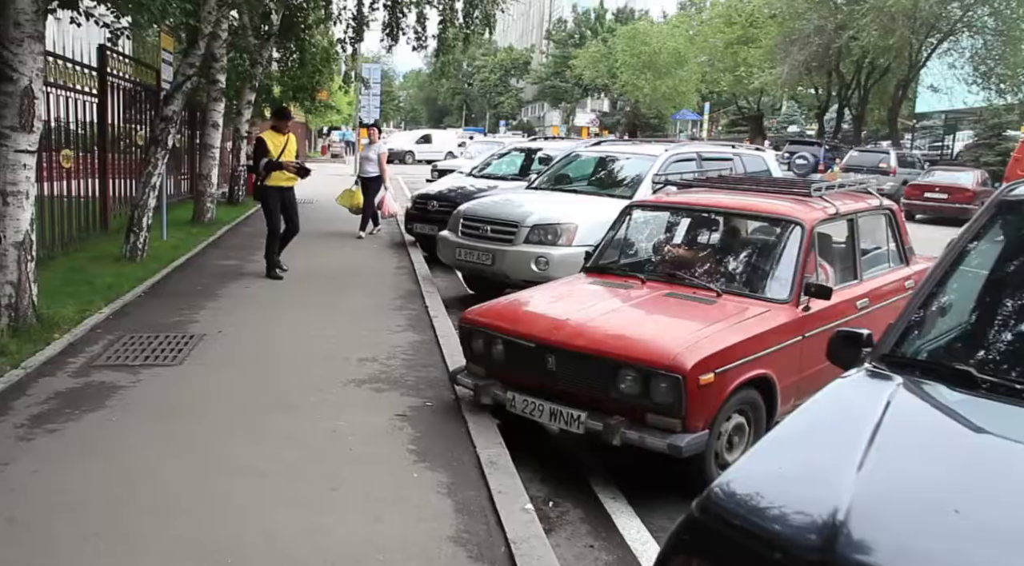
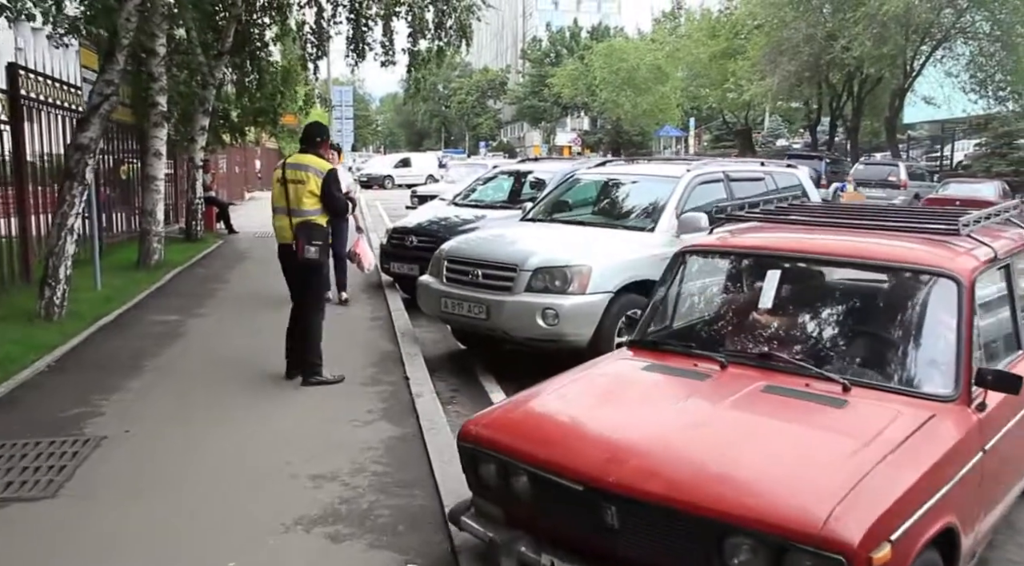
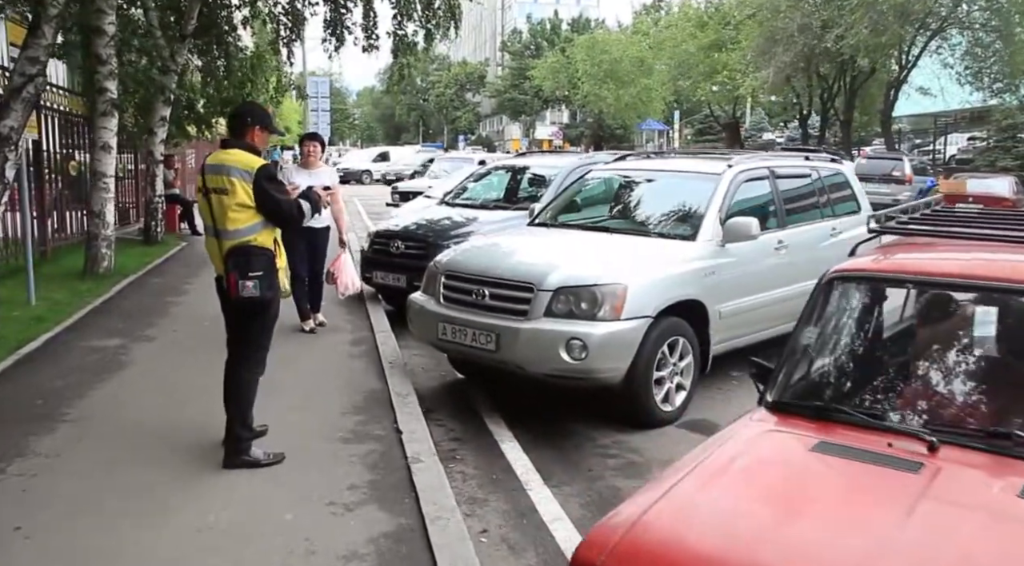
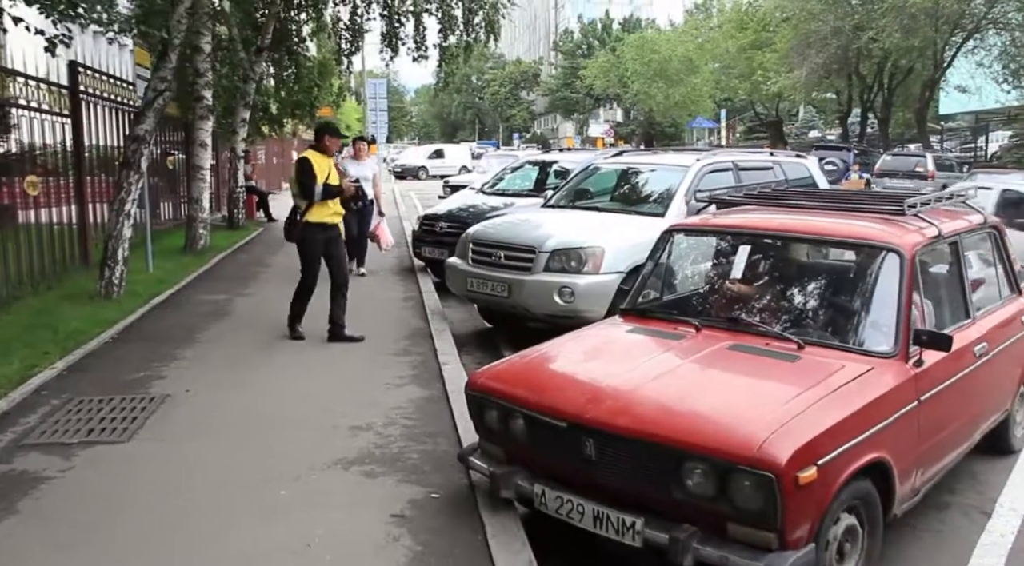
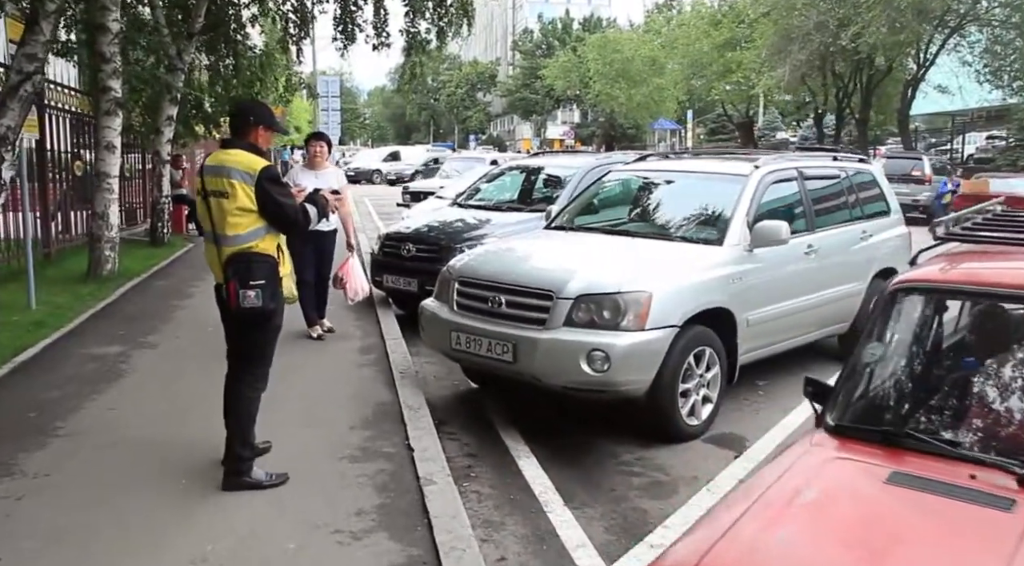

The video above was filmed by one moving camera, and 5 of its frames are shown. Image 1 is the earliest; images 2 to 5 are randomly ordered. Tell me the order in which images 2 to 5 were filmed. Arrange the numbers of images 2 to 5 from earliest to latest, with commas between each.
4, 2, 3, 5
